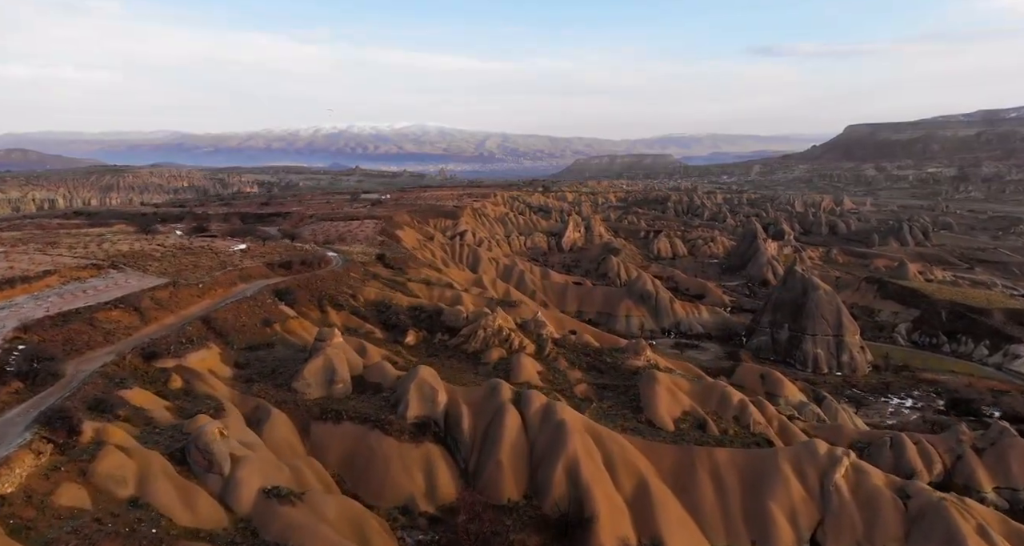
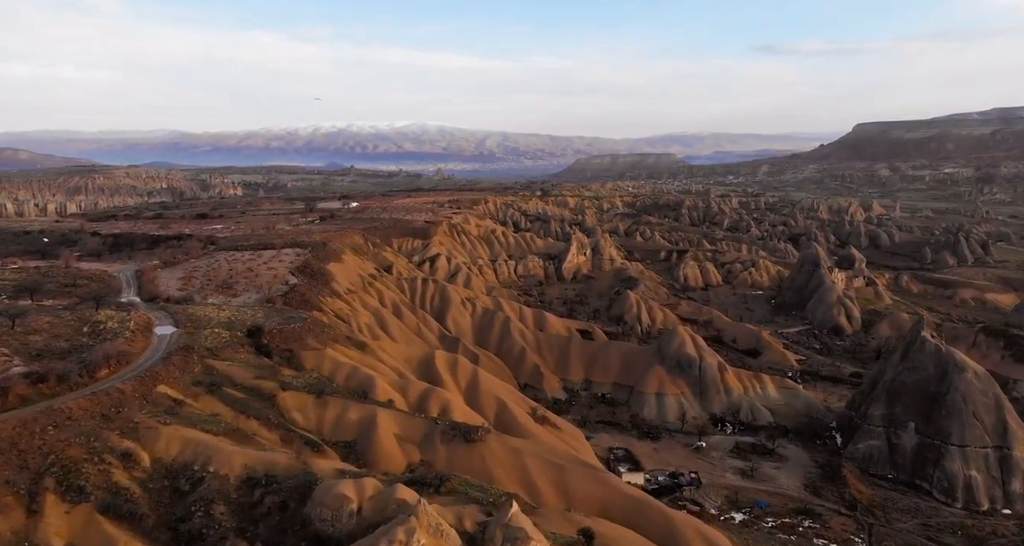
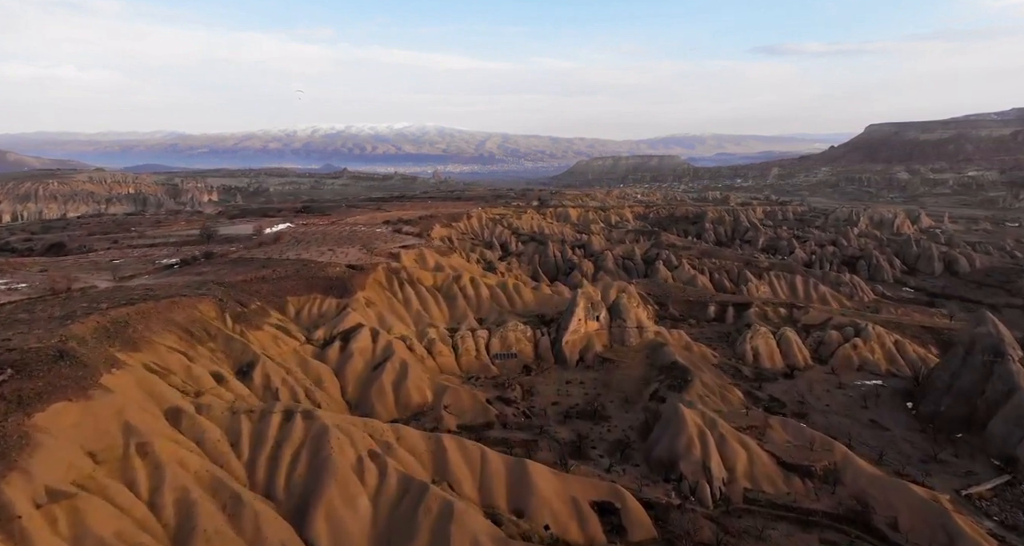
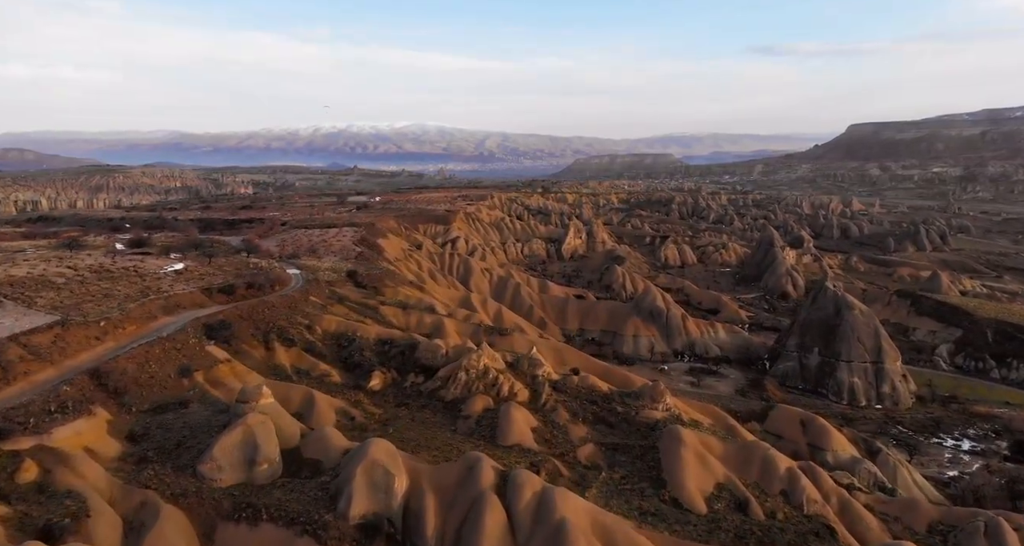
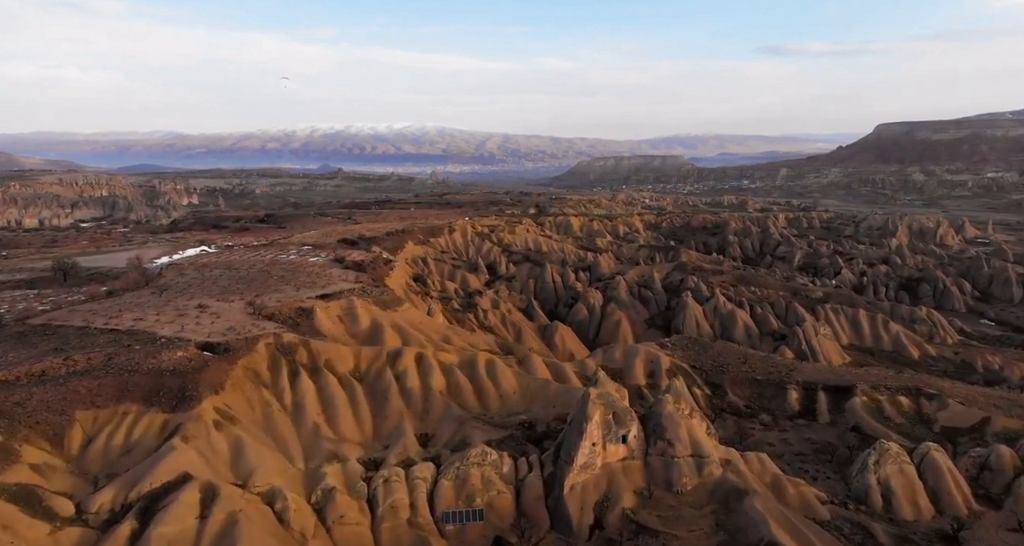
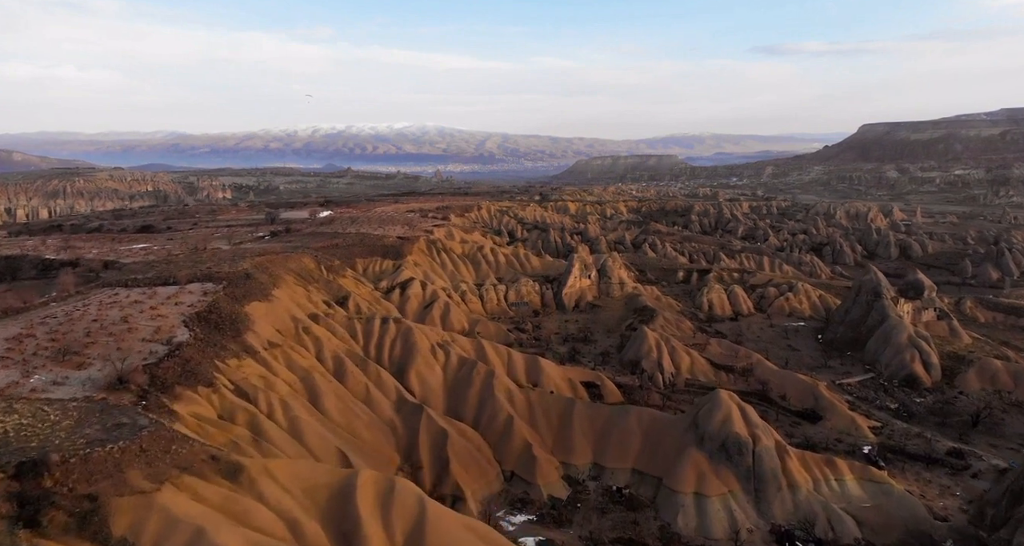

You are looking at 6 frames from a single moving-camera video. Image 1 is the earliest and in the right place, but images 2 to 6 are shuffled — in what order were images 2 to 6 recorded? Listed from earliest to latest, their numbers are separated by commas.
4, 2, 6, 3, 5
